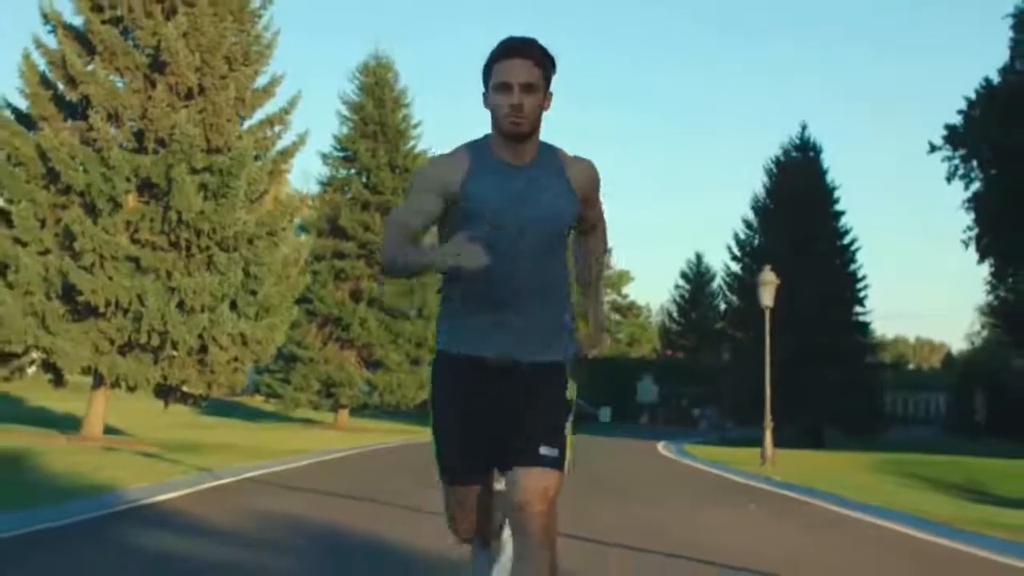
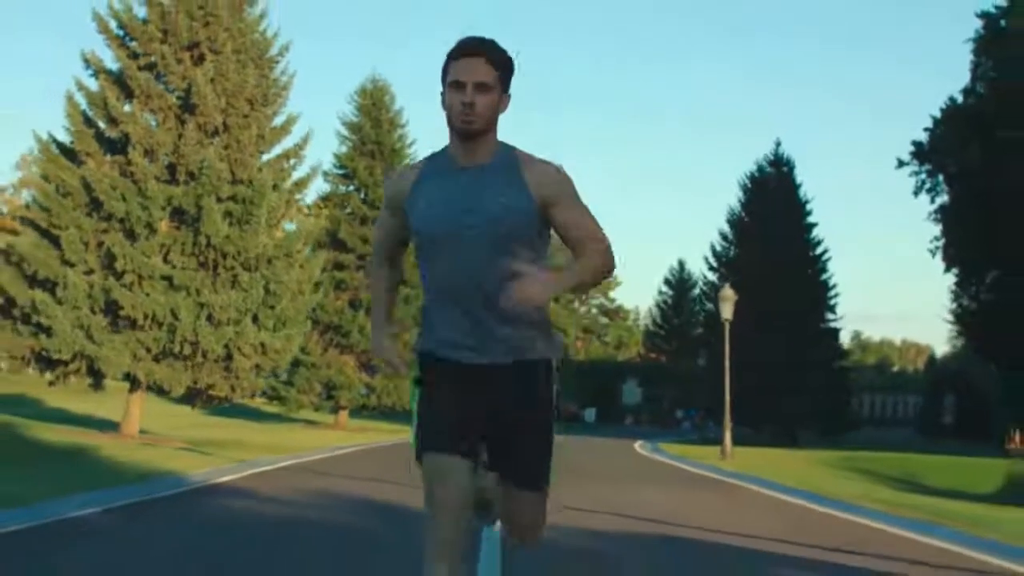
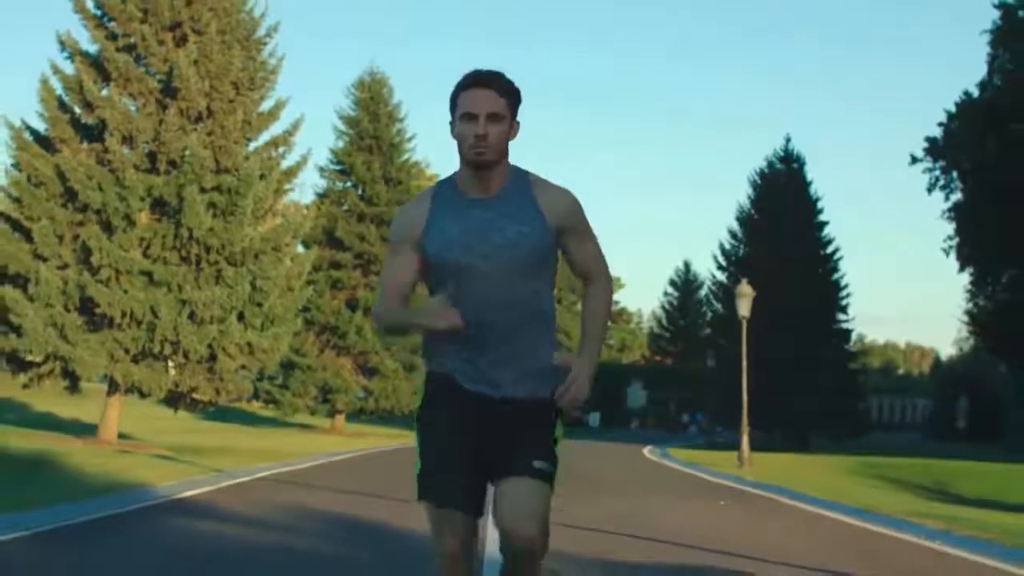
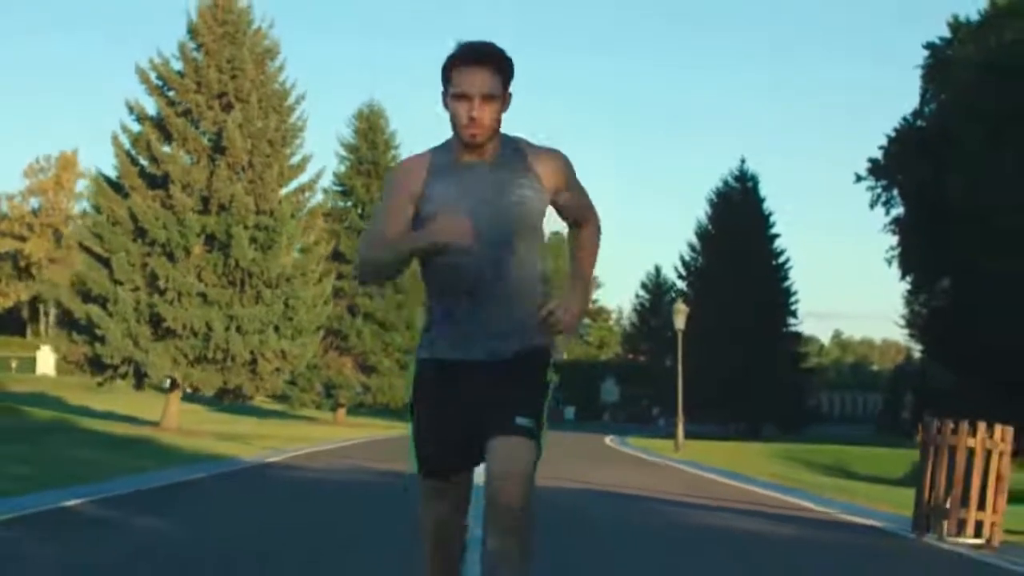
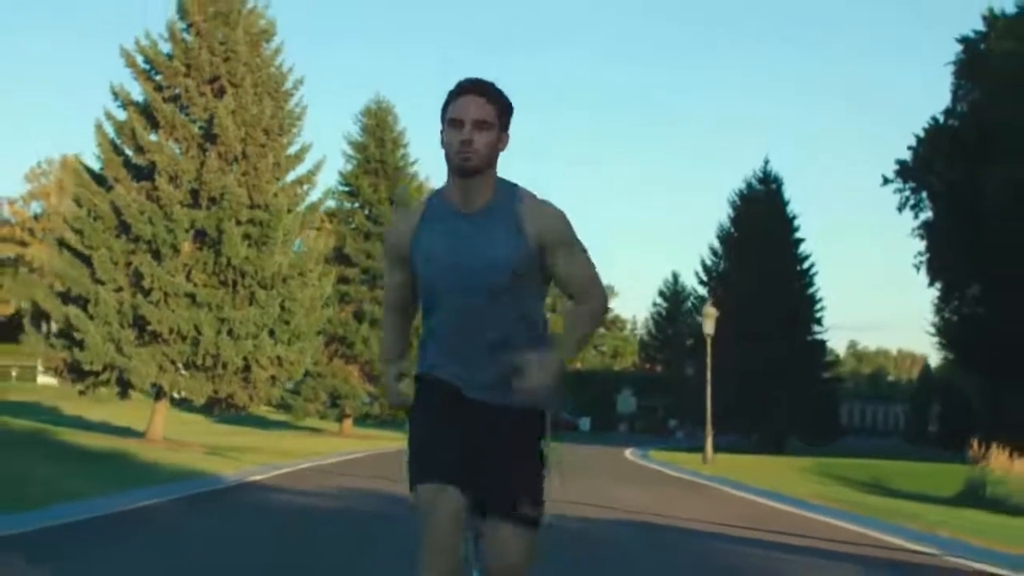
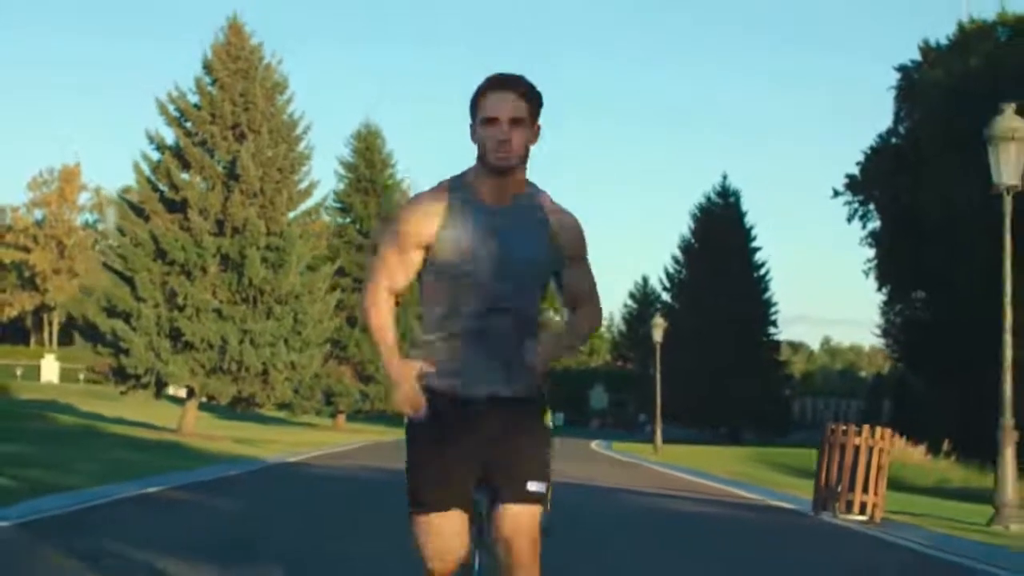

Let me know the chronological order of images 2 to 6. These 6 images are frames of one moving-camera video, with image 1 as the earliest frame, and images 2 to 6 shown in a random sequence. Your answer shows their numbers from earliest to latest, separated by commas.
3, 2, 5, 4, 6
